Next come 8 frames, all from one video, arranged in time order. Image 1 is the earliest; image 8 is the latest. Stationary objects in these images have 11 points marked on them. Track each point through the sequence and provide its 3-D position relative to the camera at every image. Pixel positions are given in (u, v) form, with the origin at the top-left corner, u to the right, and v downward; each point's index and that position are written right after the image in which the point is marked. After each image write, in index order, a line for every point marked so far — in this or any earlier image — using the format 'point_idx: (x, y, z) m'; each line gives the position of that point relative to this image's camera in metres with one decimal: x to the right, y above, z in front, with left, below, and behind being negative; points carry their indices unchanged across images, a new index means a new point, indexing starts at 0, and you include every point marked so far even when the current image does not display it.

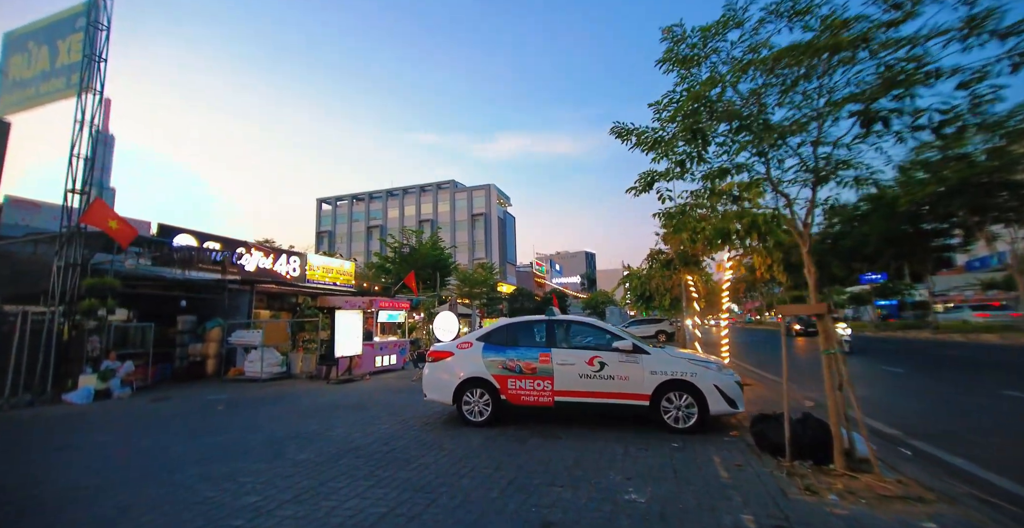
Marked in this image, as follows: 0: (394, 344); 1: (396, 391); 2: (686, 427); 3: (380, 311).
0: (-3.8, -2.6, +14.0) m
1: (-2.5, -2.8, +9.4) m
2: (+2.0, -1.9, +5.0) m
3: (-4.2, -1.5, +13.8) m
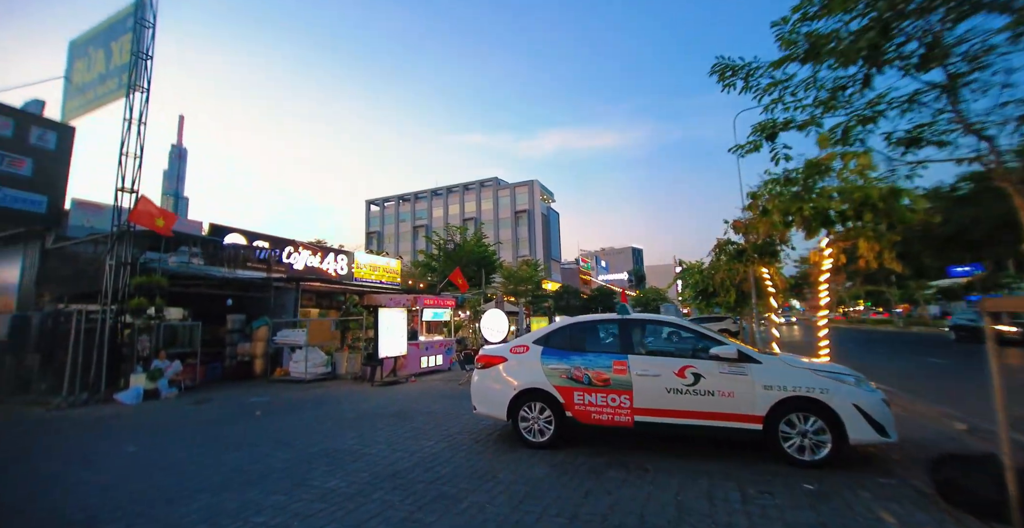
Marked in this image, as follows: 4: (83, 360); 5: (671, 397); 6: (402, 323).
0: (-2.2, -2.5, +13.3) m
1: (-1.4, -2.7, +8.6) m
2: (+2.7, -1.7, +3.8) m
3: (-2.7, -1.4, +13.2) m
4: (-9.3, -2.1, +9.4) m
5: (+1.6, -1.3, +4.3) m
6: (-3.0, -1.6, +11.7) m
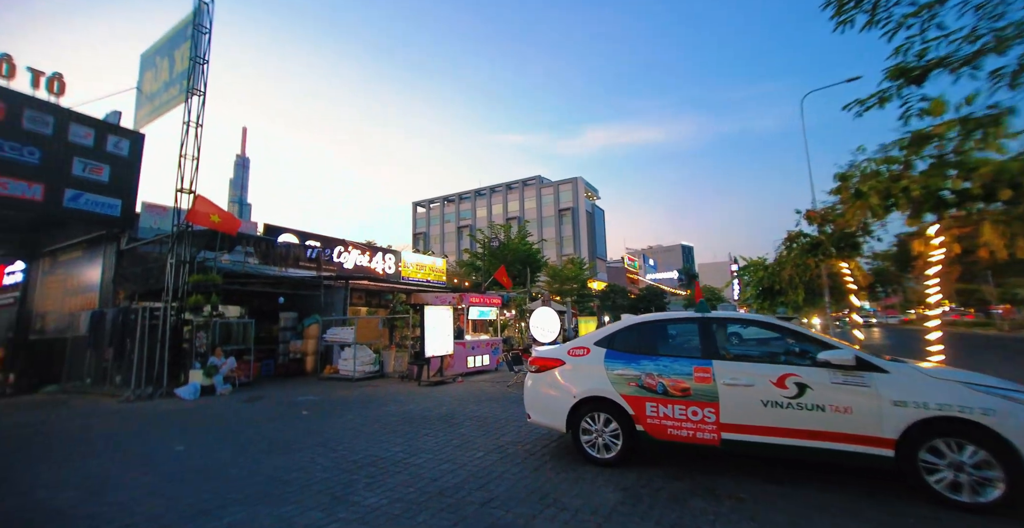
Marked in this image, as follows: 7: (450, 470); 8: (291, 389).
0: (-0.7, -2.4, +12.9) m
1: (-0.4, -2.6, +8.1) m
2: (+3.1, -1.6, +2.9) m
3: (-1.2, -1.3, +12.8) m
4: (-8.2, -2.1, +9.7) m
5: (+2.1, -1.2, +3.6) m
6: (-1.7, -1.5, +11.4) m
7: (-0.6, -2.0, +4.2) m
8: (-5.3, -3.0, +10.4) m
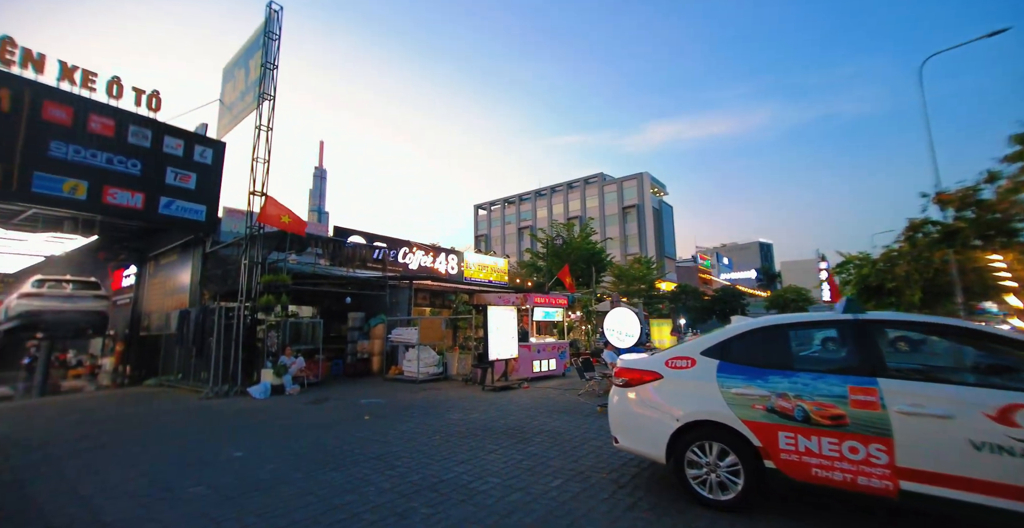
0: (+1.2, -2.3, +12.1) m
1: (+0.8, -2.5, +7.3) m
2: (+3.6, -1.5, +1.7) m
3: (+0.7, -1.2, +12.1) m
4: (-6.7, -2.1, +10.0) m
5: (+2.7, -1.1, +2.5) m
6: (0.0, -1.5, +10.7) m
7: (+0.1, -1.9, +3.5) m
8: (-3.7, -3.0, +10.2) m
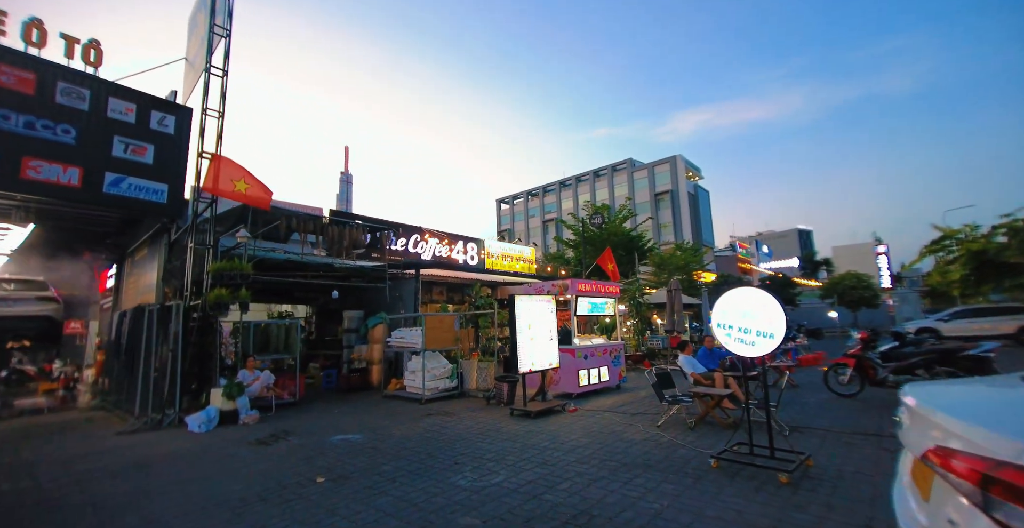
0: (+1.9, -1.8, +9.1) m
1: (+1.4, -2.0, +4.3) m
2: (+3.7, -1.0, -1.5) m
3: (+1.4, -0.7, +9.1) m
4: (-6.0, -1.8, +7.4) m
5: (+2.9, -0.6, -0.6) m
6: (+0.7, -1.0, +7.8) m
7: (+0.3, -1.5, +0.5) m
8: (-3.0, -2.6, +7.5) m
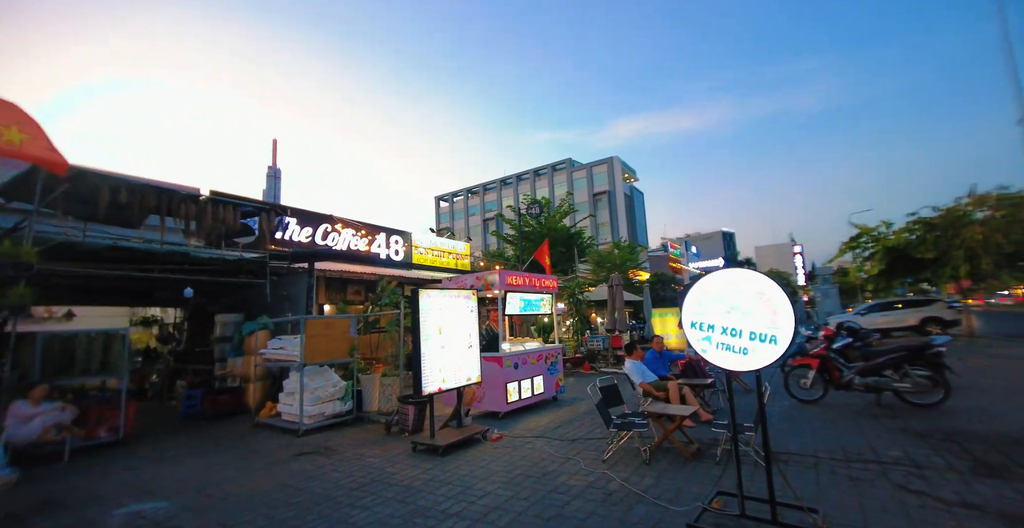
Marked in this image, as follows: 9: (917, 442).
0: (+0.5, -1.6, +7.6) m
1: (+0.5, -1.8, +2.7) m
2: (+3.7, -0.7, -2.7) m
3: (-0.1, -0.5, +7.5) m
4: (-7.2, -1.6, +4.8) m
5: (+2.7, -0.4, -2.0) m
6: (-0.6, -0.8, +6.1) m
7: (0.0, -1.3, -1.1) m
8: (-4.2, -2.4, +5.3) m
9: (+4.6, -2.0, +4.9) m
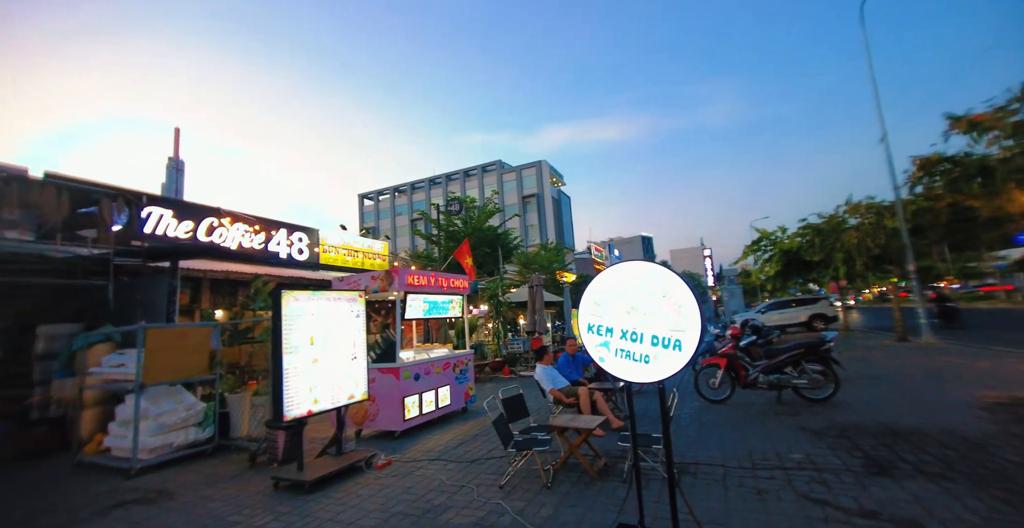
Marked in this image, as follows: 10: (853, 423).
0: (-1.1, -1.6, +6.8) m
1: (-0.2, -1.8, +2.1) m
2: (+3.7, -0.7, -2.7) m
3: (-1.6, -0.5, +6.7) m
4: (-8.2, -1.6, +2.9) m
5: (+2.6, -0.3, -2.2) m
6: (-1.9, -0.8, +5.2) m
7: (-0.1, -1.2, -1.8) m
8: (-5.3, -2.4, +3.8) m
9: (+3.4, -2.0, +4.8) m
10: (+4.4, -2.1, +5.6) m
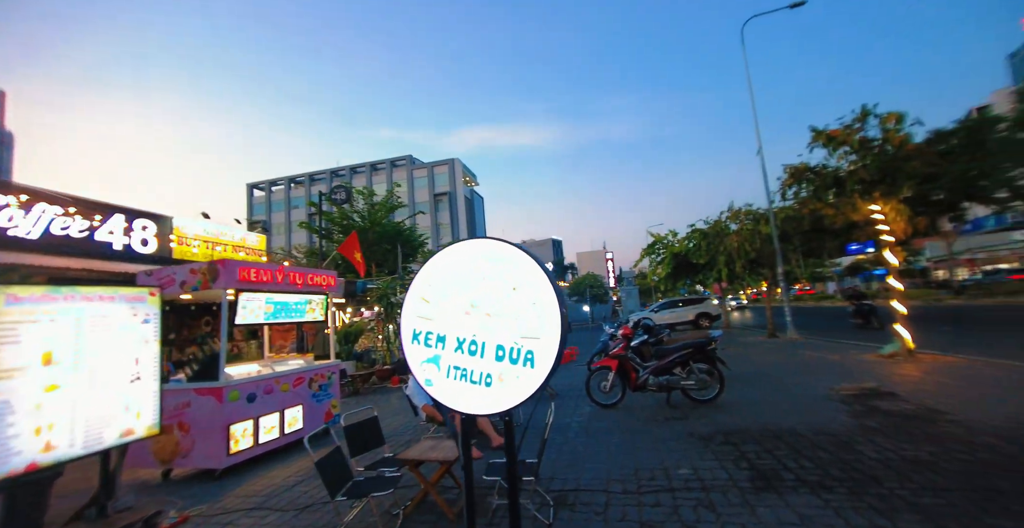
0: (-2.8, -1.5, +5.6) m
1: (-1.0, -1.7, +1.1) m
2: (+3.8, -0.6, -2.9) m
3: (-3.2, -0.4, +5.3) m
4: (-9.0, -1.3, +0.3) m
5: (+2.7, -0.3, -2.5) m
6: (-3.3, -0.7, +3.8) m
7: (-0.1, -1.1, -2.7) m
8: (-6.4, -2.2, +1.8) m
9: (+2.0, -1.9, +4.5) m
10: (+2.8, -2.0, +5.5) m
